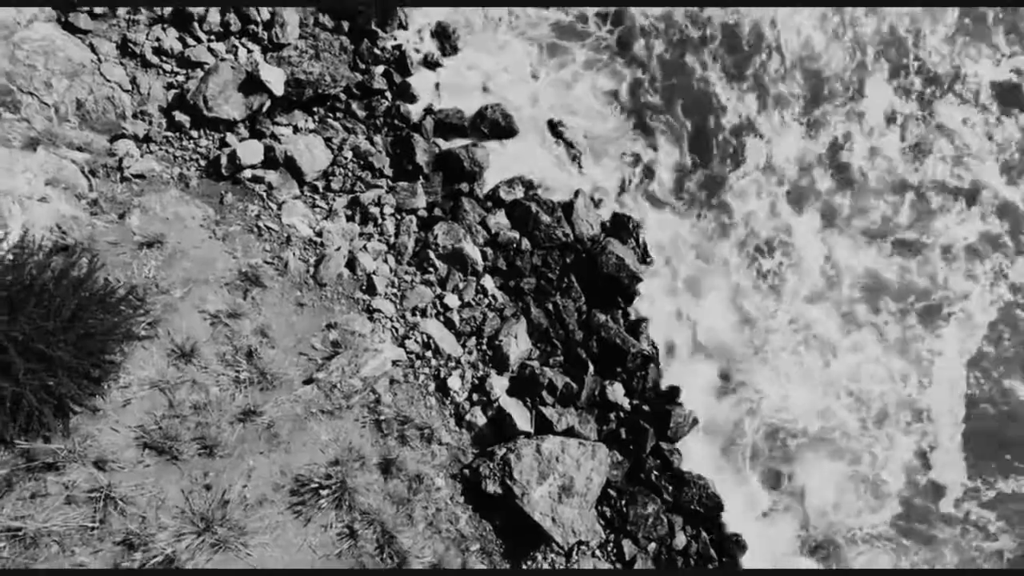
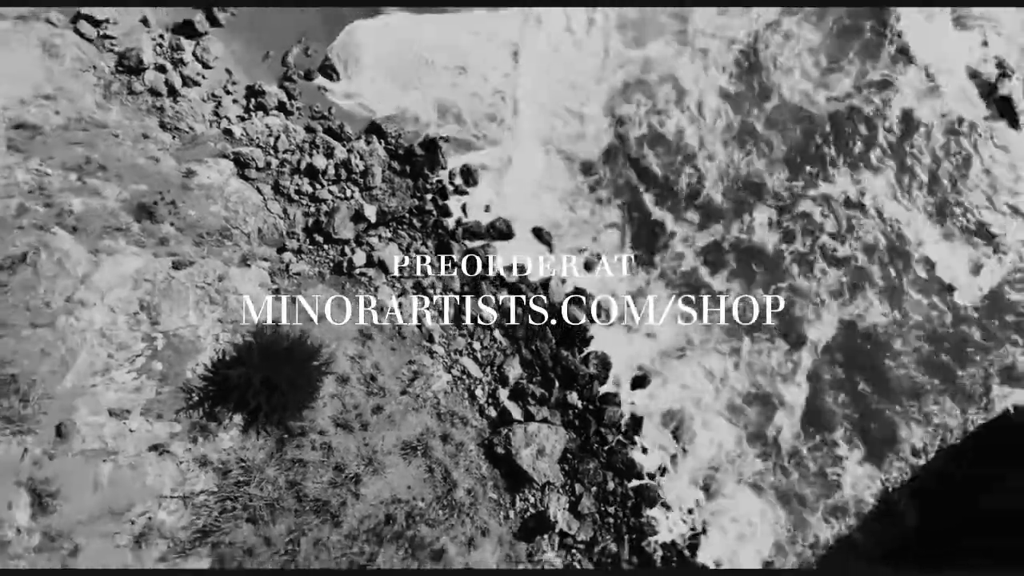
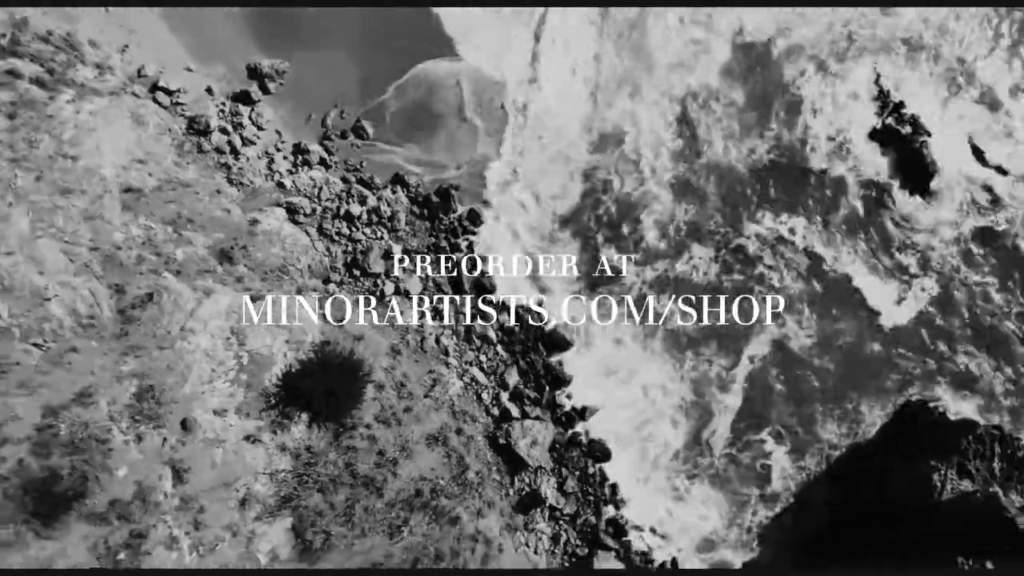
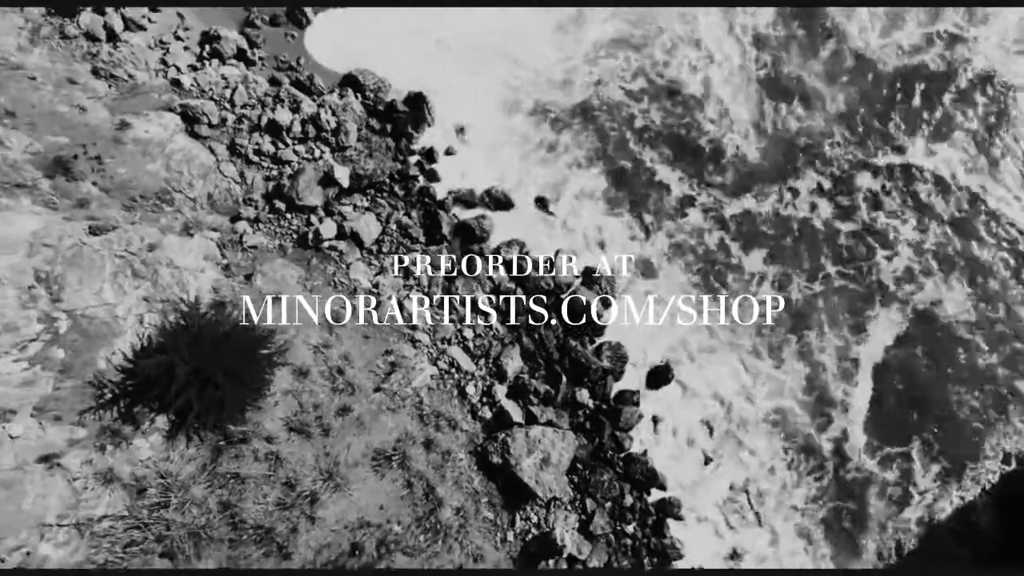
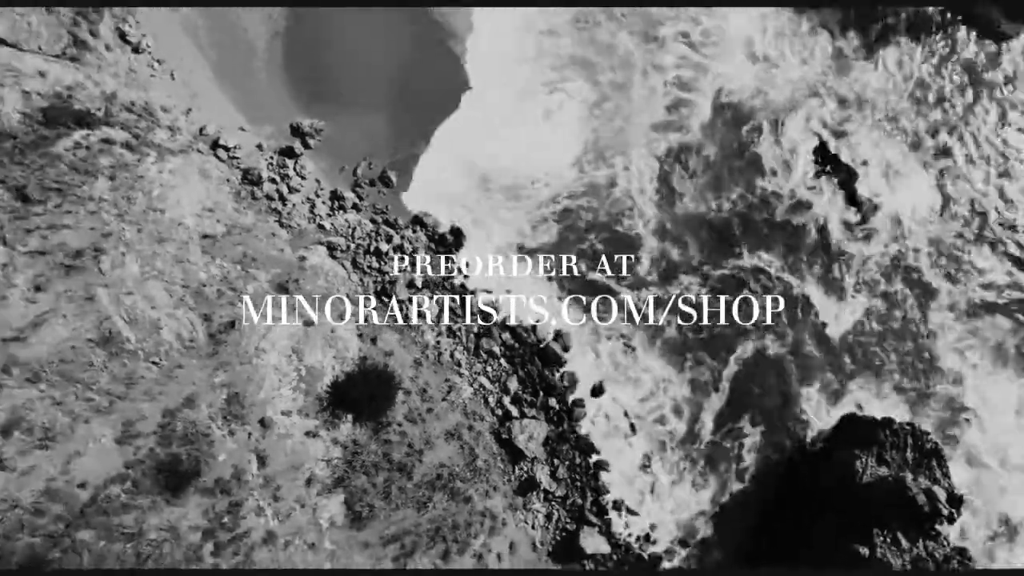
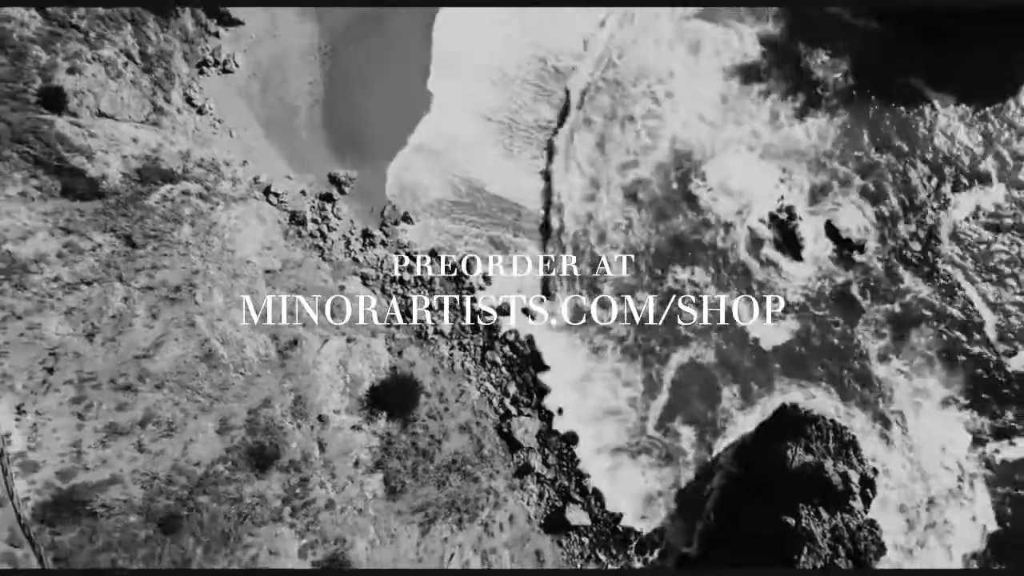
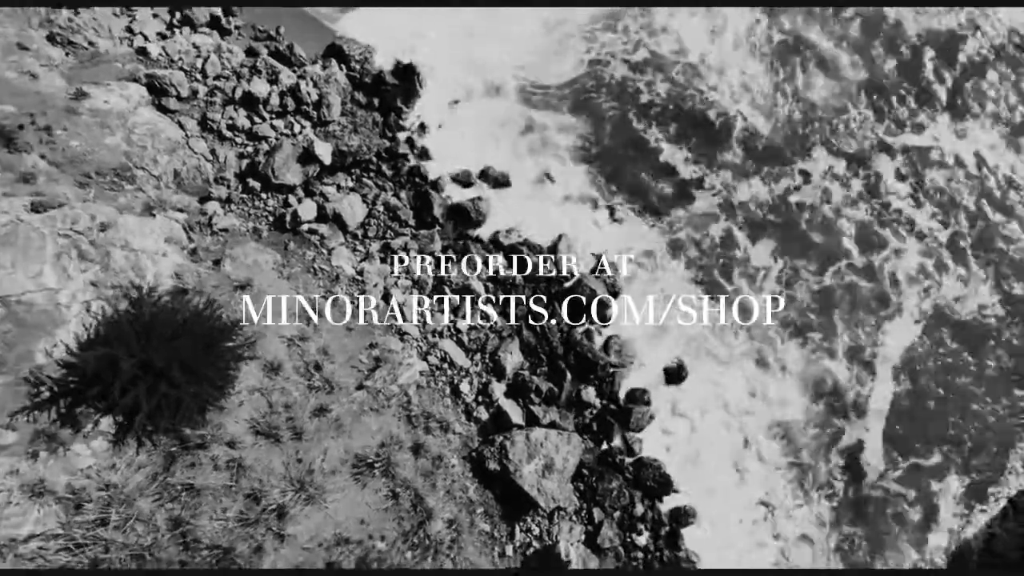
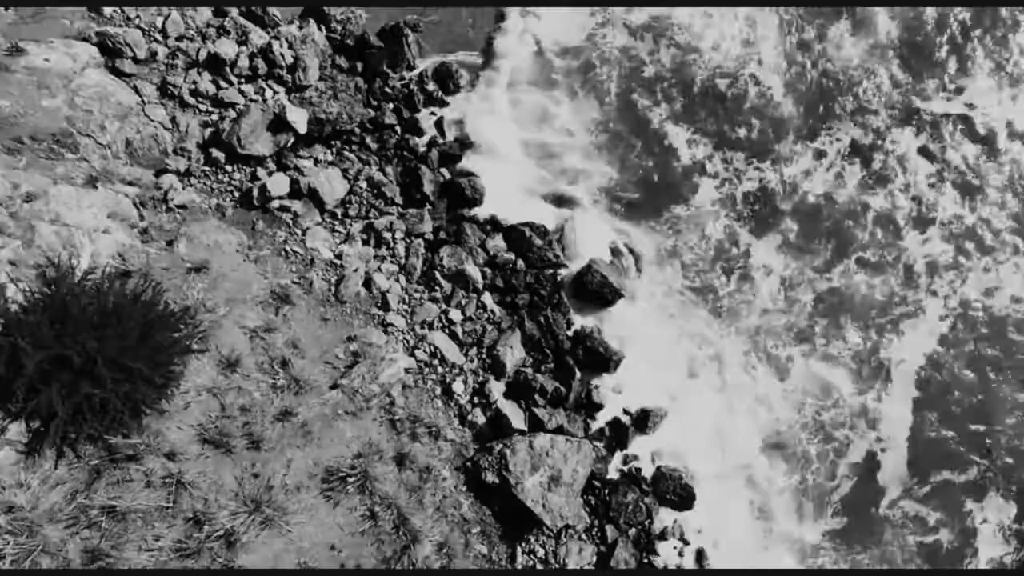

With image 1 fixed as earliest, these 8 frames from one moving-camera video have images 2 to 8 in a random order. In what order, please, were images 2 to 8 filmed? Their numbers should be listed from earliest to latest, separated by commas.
8, 7, 4, 2, 3, 5, 6
